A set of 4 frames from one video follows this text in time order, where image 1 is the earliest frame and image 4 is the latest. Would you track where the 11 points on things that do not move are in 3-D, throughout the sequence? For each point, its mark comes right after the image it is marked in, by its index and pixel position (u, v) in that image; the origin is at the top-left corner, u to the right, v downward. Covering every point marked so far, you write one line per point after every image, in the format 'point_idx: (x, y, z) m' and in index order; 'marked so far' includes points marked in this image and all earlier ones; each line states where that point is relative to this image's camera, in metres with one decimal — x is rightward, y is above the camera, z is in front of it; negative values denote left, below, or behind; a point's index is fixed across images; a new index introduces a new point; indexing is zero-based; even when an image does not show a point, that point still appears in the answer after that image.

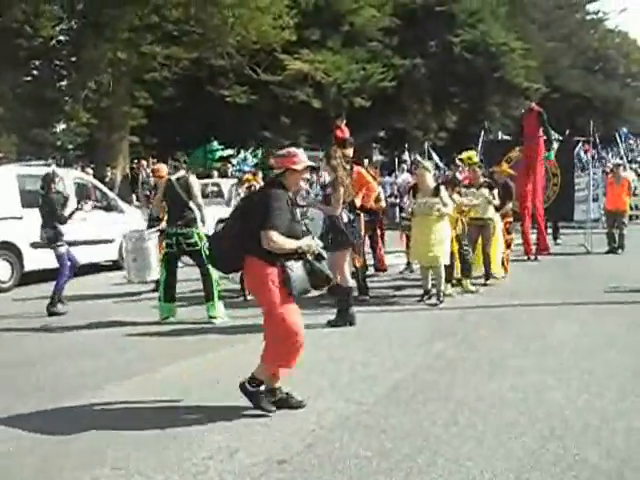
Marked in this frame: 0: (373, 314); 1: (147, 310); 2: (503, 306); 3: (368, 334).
0: (+0.8, -1.1, +14.0) m
1: (-2.7, -1.1, +15.1) m
2: (+2.7, -1.0, +14.8) m
3: (+0.7, -1.2, +12.6) m
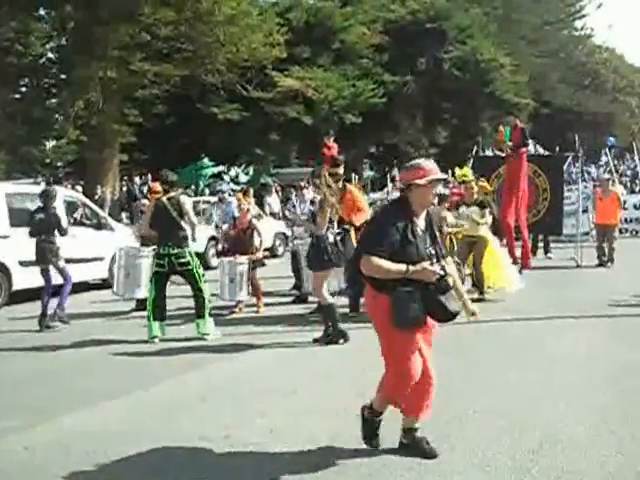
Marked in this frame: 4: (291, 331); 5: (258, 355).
0: (+0.6, -1.3, +14.0) m
1: (-2.8, -1.3, +15.1) m
2: (+2.6, -1.2, +14.8) m
3: (+0.6, -1.4, +12.6) m
4: (-0.4, -1.3, +14.1) m
5: (-0.8, -1.4, +12.7) m
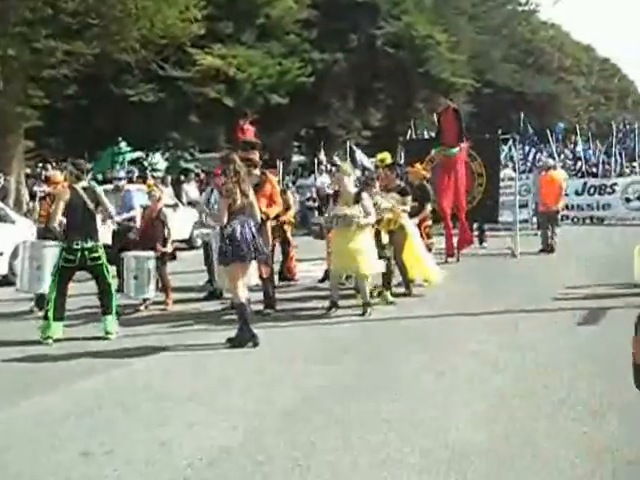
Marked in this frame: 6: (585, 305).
0: (-0.5, -1.2, +12.8) m
1: (-4.0, -1.3, +13.7) m
2: (+1.4, -1.1, +13.6) m
3: (-0.5, -1.4, +11.3) m
4: (-1.5, -1.2, +12.9) m
5: (-1.8, -1.4, +11.4) m
6: (+4.0, -1.0, +14.9) m
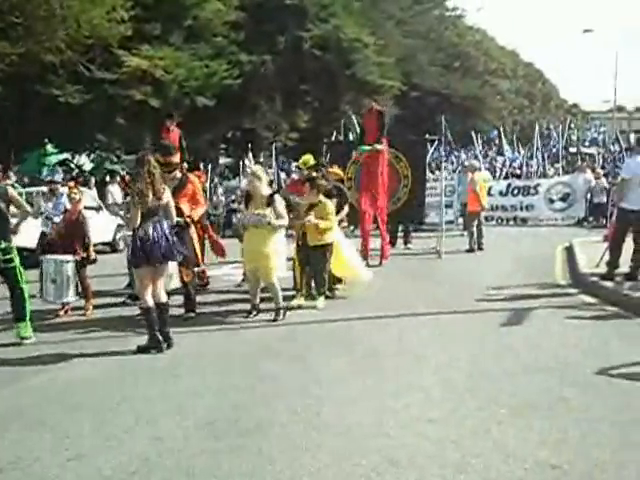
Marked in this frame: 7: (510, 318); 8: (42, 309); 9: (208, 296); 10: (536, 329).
0: (-1.5, -1.2, +12.8) m
1: (-5.0, -1.3, +13.6) m
2: (+0.3, -1.1, +13.8) m
3: (-1.4, -1.4, +11.4) m
4: (-2.5, -1.2, +12.8) m
5: (-2.8, -1.4, +11.4) m
6: (+2.8, -1.0, +15.2) m
7: (+2.7, -1.1, +14.3) m
8: (-4.0, -1.0, +14.8) m
9: (-1.7, -0.9, +15.4) m
10: (+2.9, -1.2, +13.5) m
